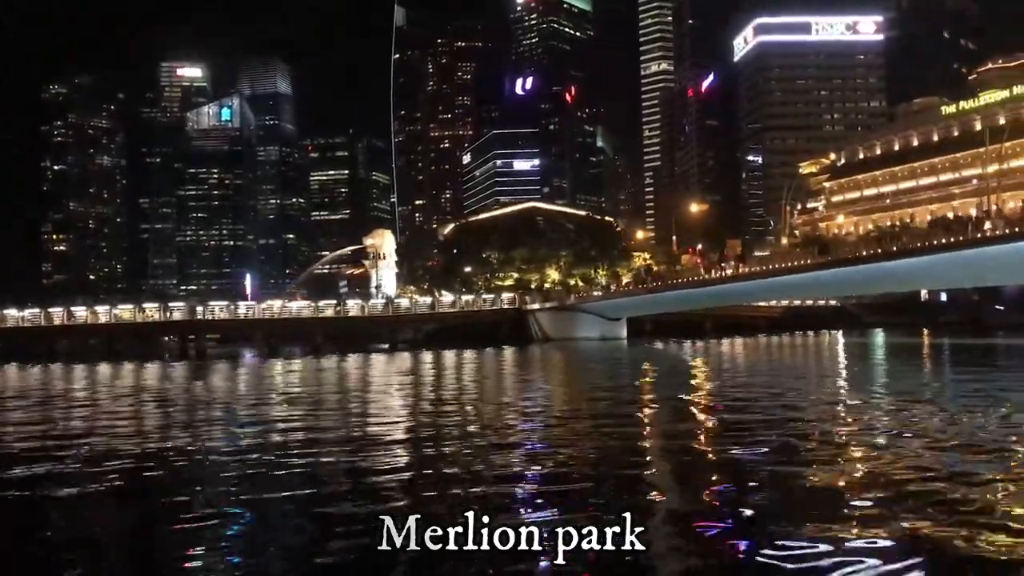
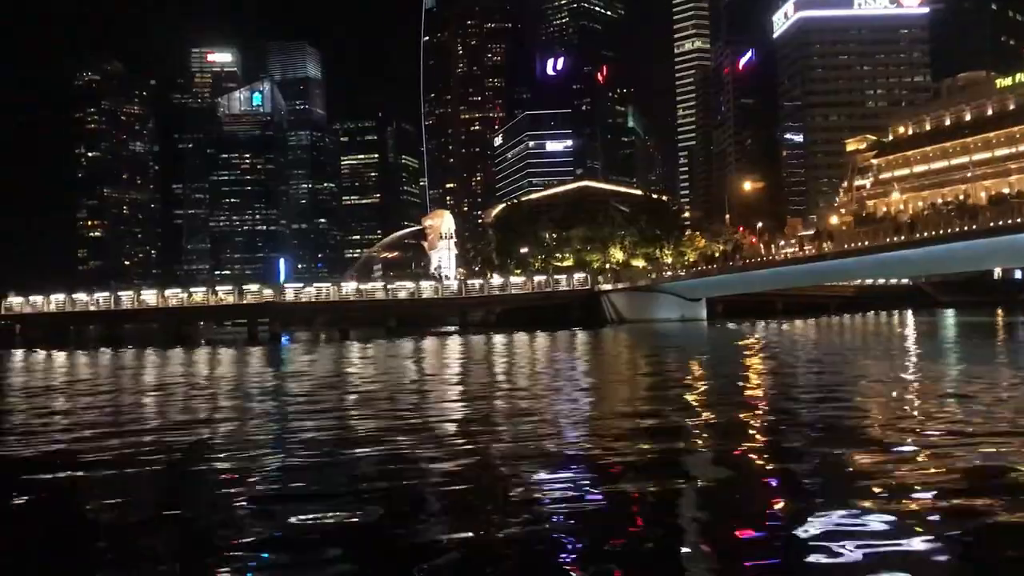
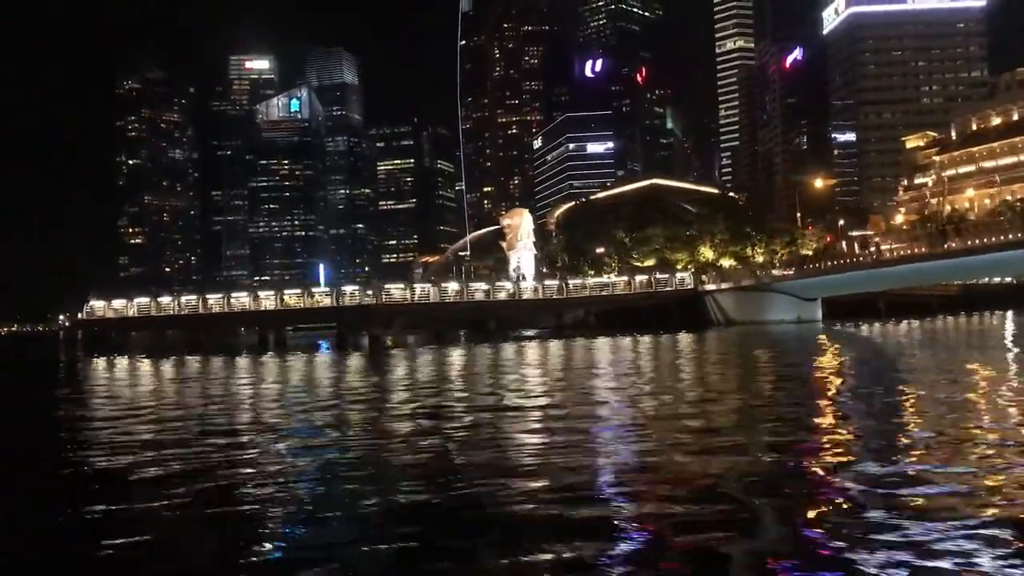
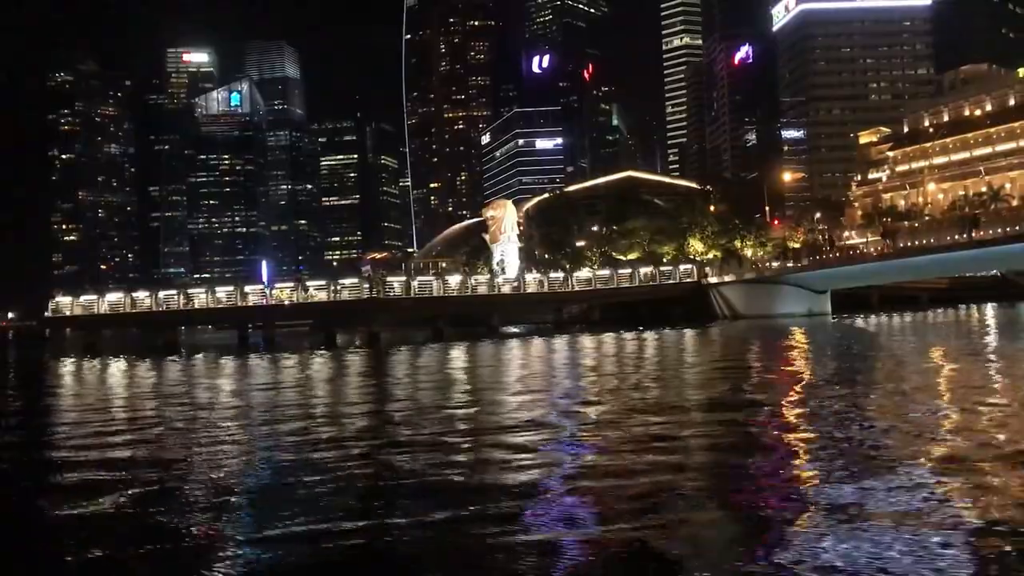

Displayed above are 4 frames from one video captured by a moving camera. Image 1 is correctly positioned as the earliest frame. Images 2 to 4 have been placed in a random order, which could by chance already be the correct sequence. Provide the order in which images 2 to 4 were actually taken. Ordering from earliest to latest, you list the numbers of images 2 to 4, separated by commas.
2, 3, 4
